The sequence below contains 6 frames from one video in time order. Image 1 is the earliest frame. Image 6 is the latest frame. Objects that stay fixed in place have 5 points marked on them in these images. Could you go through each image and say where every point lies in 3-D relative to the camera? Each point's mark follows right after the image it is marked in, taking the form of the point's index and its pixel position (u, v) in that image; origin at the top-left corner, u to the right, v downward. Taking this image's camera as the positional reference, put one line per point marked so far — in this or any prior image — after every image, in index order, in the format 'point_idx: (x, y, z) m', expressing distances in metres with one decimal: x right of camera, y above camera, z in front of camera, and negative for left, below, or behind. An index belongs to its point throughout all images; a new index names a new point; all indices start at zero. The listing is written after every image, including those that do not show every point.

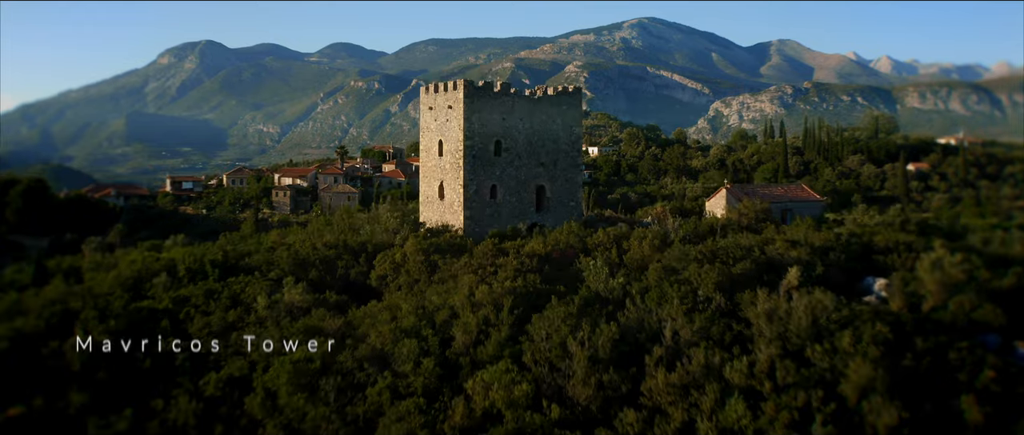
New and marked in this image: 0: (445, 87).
0: (-1.0, +1.9, +16.5) m
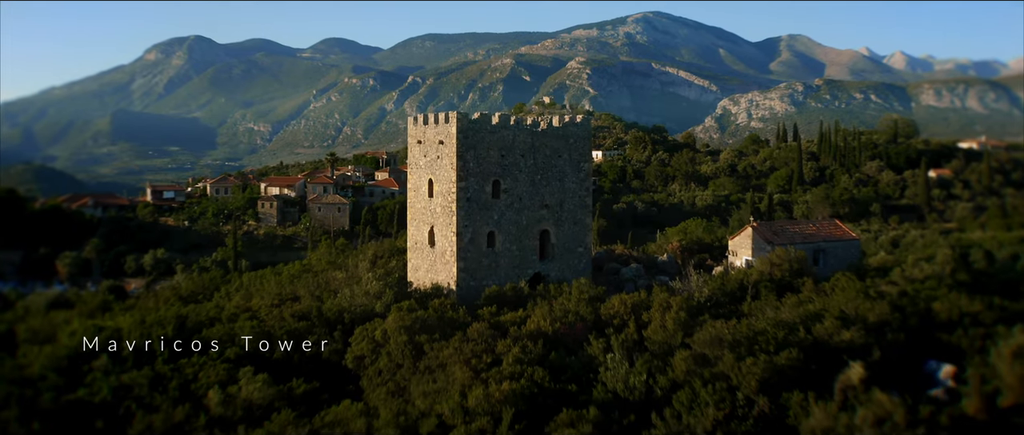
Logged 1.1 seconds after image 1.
0: (-1.0, +1.2, +14.6) m
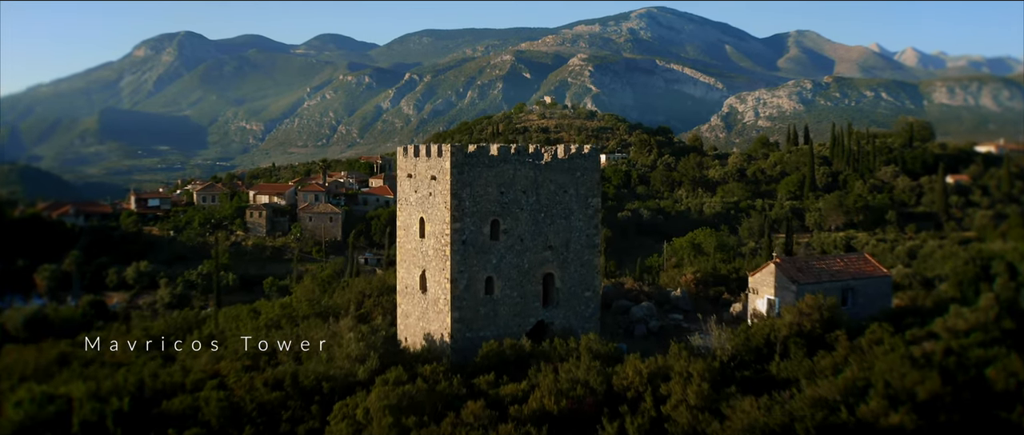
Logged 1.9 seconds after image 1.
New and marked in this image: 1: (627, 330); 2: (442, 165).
0: (-1.0, +0.7, +13.2) m
1: (+1.5, -1.5, +15.1) m
2: (-0.8, +0.6, +13.1) m
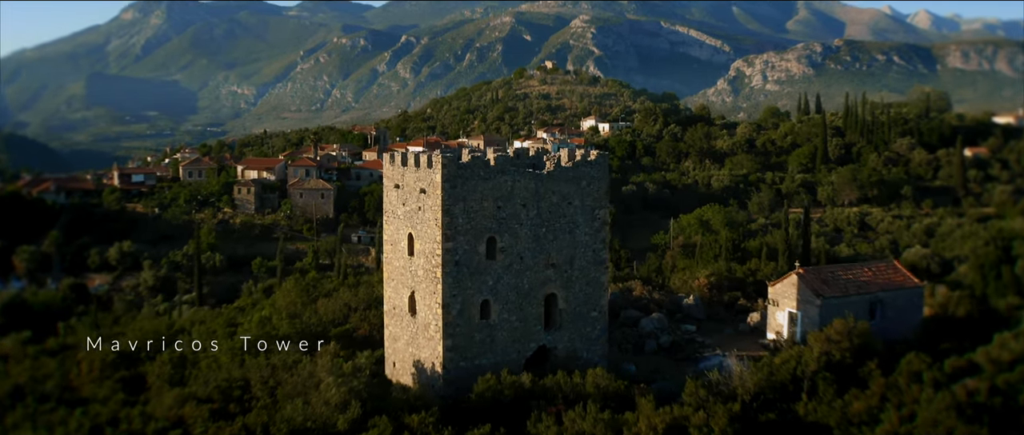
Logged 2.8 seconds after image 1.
0: (-1.0, +0.6, +11.9) m
1: (+1.5, -1.5, +13.9) m
2: (-0.8, +0.4, +11.8) m
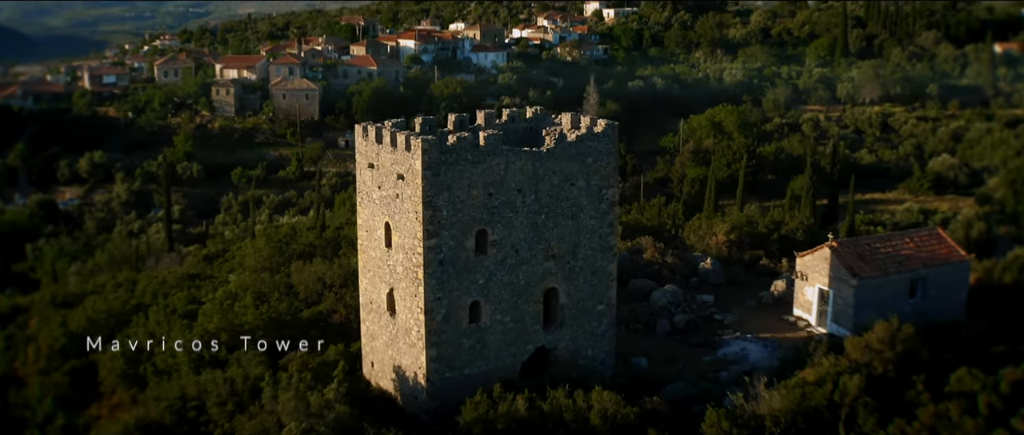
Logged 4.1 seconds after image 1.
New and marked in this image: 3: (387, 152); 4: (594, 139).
0: (-1.0, +0.7, +10.1) m
1: (+1.4, -1.2, +12.4) m
2: (-0.9, +0.5, +10.0) m
3: (-1.1, +0.6, +10.3) m
4: (+0.8, +0.8, +10.9) m
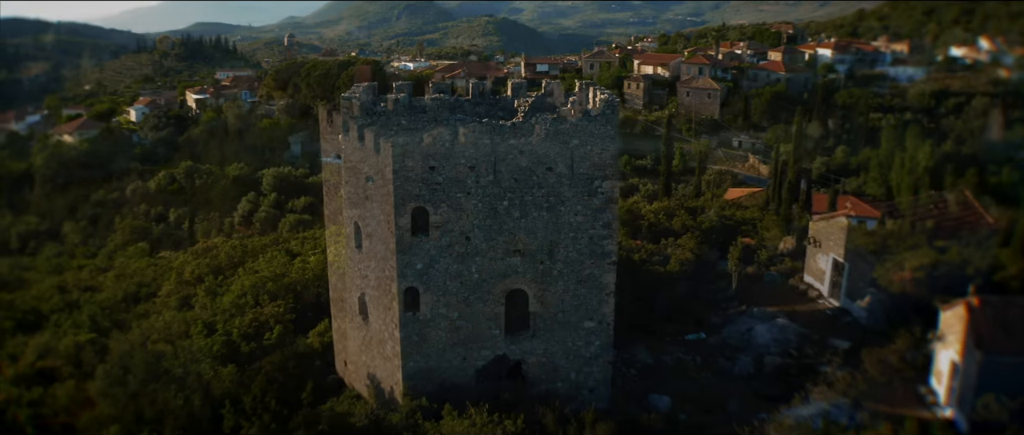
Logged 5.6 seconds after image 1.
0: (-1.2, +0.7, +9.0) m
1: (+1.4, -0.9, +11.5) m
2: (-1.0, +0.5, +8.9) m
3: (-1.2, +0.6, +9.2) m
4: (+0.6, +0.9, +9.7) m
